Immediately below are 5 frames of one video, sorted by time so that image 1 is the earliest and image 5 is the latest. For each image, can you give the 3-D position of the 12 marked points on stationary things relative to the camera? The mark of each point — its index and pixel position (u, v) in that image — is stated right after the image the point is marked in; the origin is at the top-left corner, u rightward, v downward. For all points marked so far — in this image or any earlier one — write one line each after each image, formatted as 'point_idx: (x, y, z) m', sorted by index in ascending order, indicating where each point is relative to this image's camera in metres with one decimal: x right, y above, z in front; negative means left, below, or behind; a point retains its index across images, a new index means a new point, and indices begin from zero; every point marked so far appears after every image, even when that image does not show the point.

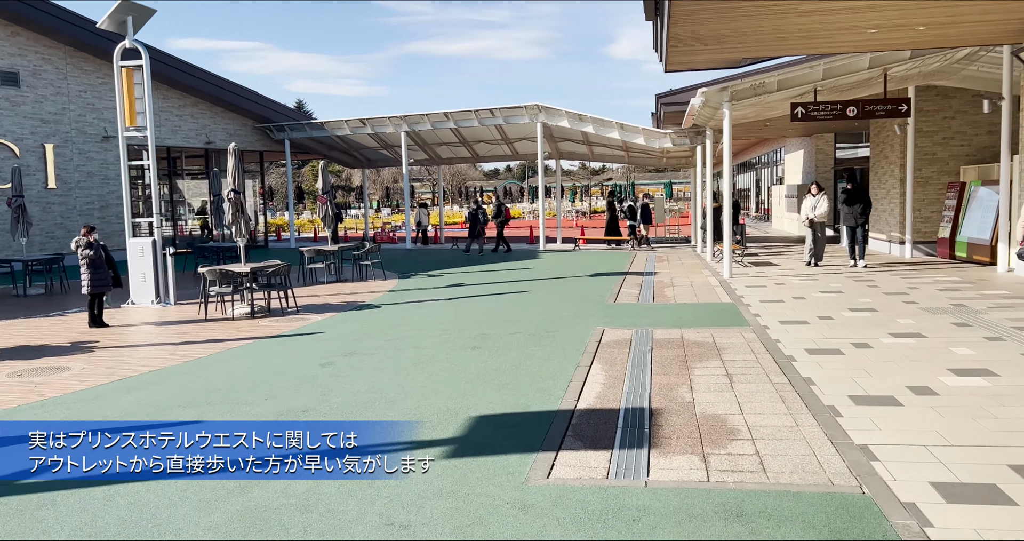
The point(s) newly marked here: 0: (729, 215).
0: (+3.5, +1.0, +13.3) m
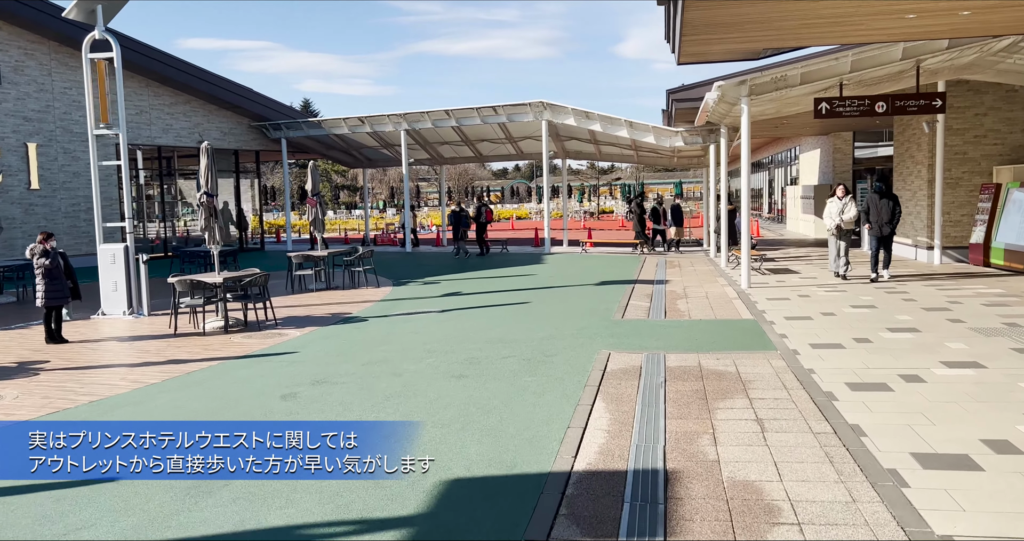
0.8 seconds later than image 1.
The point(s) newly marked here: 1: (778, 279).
0: (+3.5, +0.8, +12.2) m
1: (+4.3, -0.1, +13.2) m
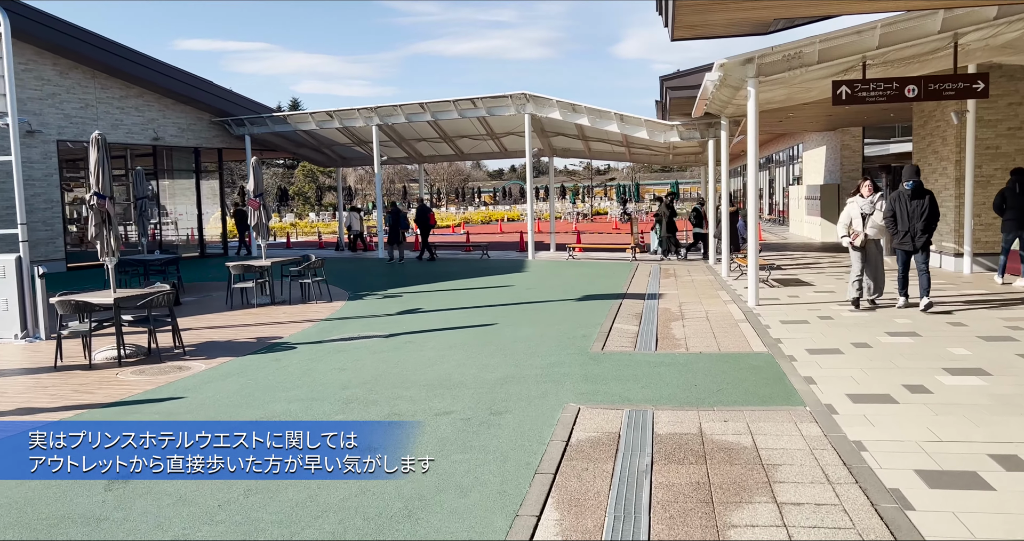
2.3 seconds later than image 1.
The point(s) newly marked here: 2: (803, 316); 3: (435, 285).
0: (+3.1, +0.6, +10.3) m
1: (+3.9, -0.3, +11.3) m
2: (+3.3, -0.5, +9.2) m
3: (-1.4, -0.3, +14.9) m
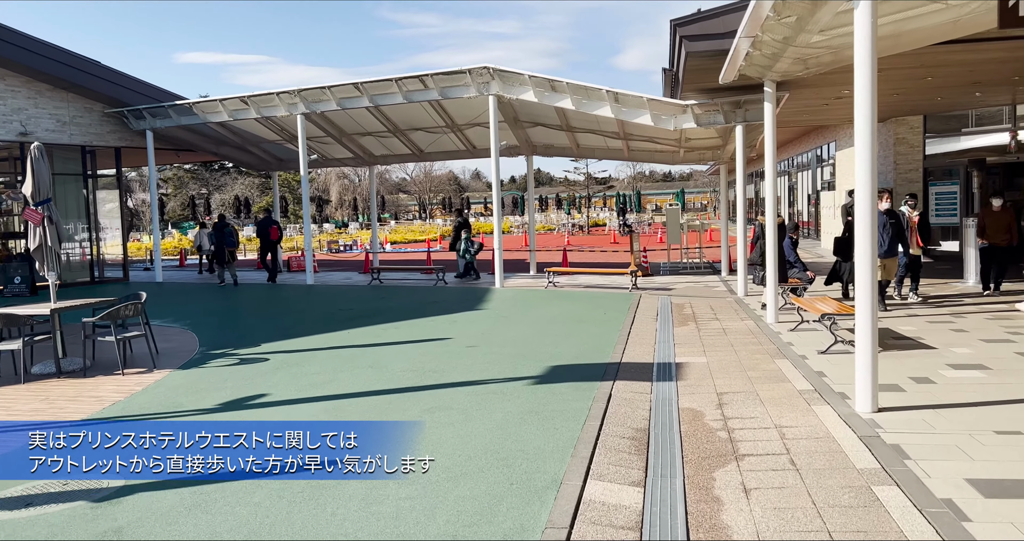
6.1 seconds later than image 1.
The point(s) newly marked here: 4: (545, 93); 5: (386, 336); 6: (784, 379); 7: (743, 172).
0: (+2.3, +0.2, +5.3) m
1: (+3.1, -0.8, +6.3) m
2: (+2.5, -1.0, +4.1) m
3: (-2.1, -0.8, +9.9) m
4: (+0.6, +3.2, +14.9) m
5: (-1.5, -0.8, +9.8) m
6: (+2.1, -0.8, +6.4) m
7: (+3.7, +1.6, +13.1) m
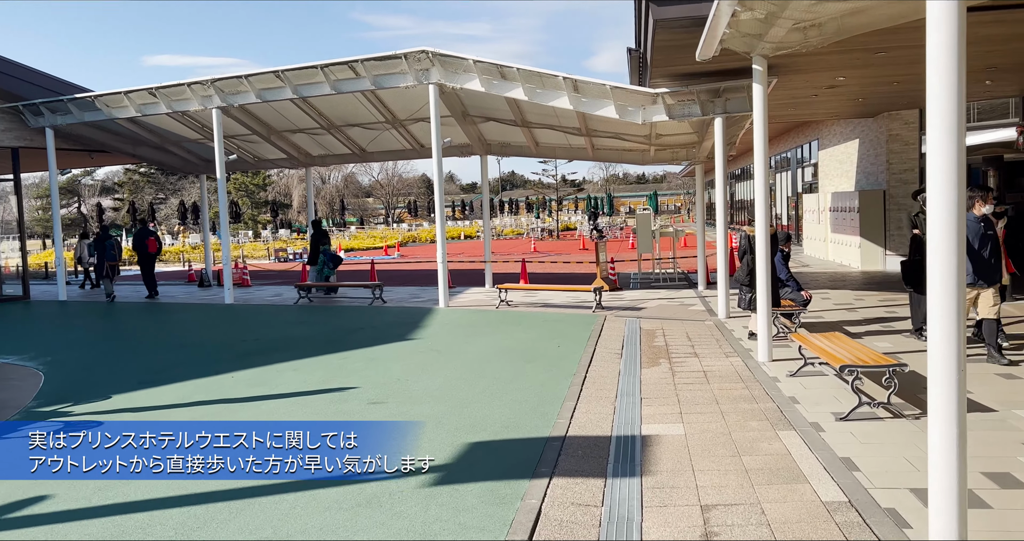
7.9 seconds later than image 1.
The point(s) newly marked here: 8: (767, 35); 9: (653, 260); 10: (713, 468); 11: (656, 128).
0: (+1.7, -0.1, +3.3) m
1: (+2.5, -1.0, +4.2) m
2: (+2.0, -1.2, +2.1) m
3: (-2.8, -1.1, +7.7) m
4: (-0.3, +2.9, +12.8) m
5: (-2.2, -1.1, +7.7) m
6: (+1.5, -1.1, +4.3) m
7: (+2.9, +1.3, +11.0) m
8: (+2.2, +2.0, +7.0) m
9: (+3.2, +0.3, +18.5) m
10: (+1.1, -1.1, +4.5) m
11: (+2.4, +2.3, +13.1) m
